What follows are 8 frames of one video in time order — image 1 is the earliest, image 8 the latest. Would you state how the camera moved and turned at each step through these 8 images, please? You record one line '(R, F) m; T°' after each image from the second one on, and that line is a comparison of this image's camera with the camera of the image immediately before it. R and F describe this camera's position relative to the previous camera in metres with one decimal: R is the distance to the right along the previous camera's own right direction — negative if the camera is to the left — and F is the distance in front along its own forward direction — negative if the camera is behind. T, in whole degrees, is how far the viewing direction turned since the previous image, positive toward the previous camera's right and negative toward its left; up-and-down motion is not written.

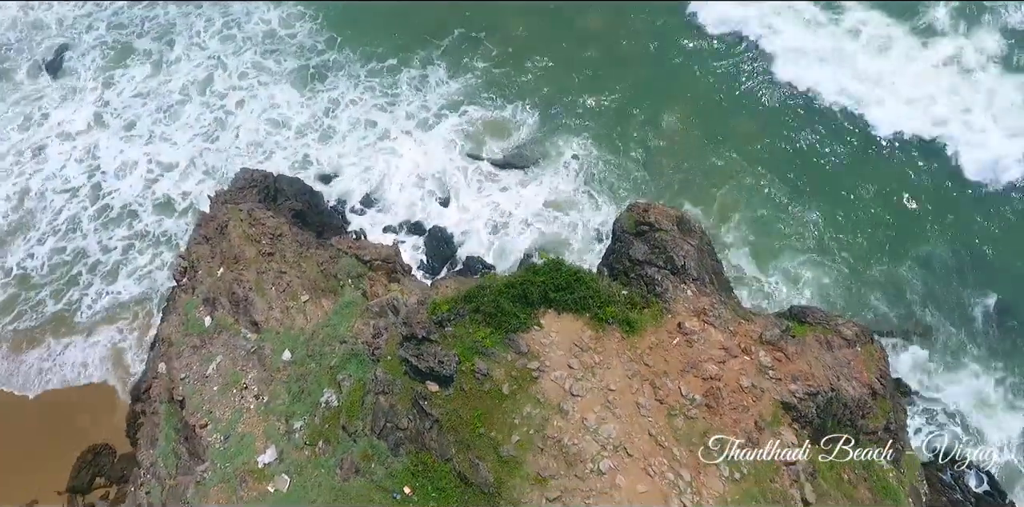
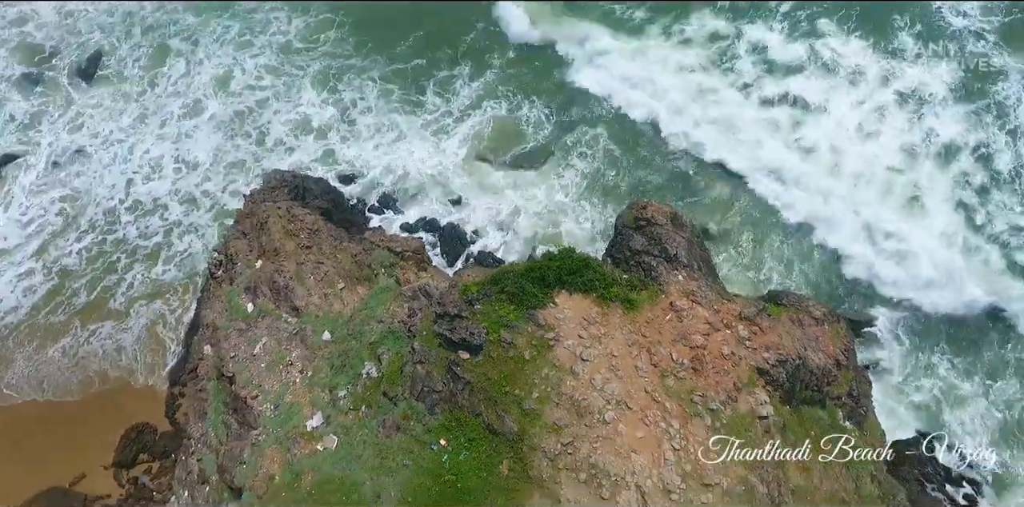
(-0.3, -1.5) m; 0°
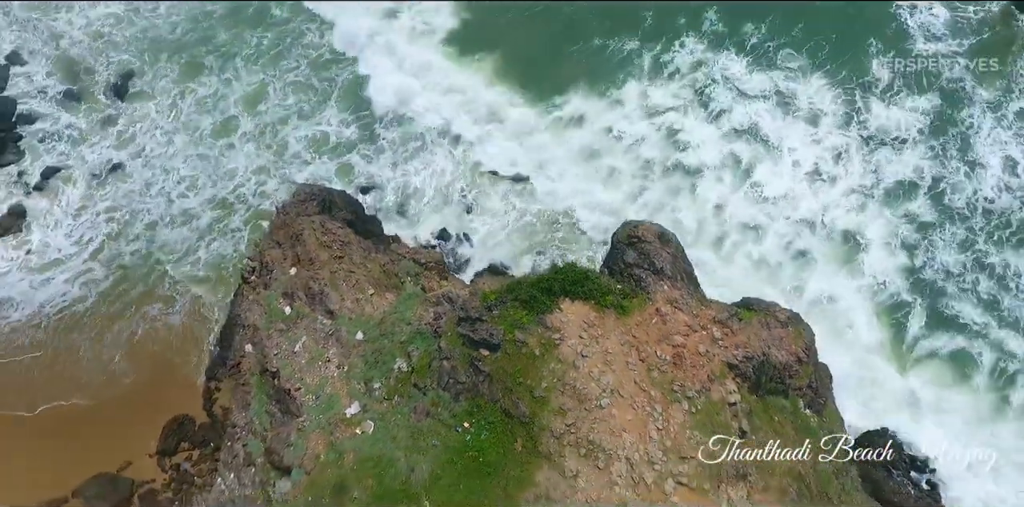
(-0.2, -1.9) m; 0°
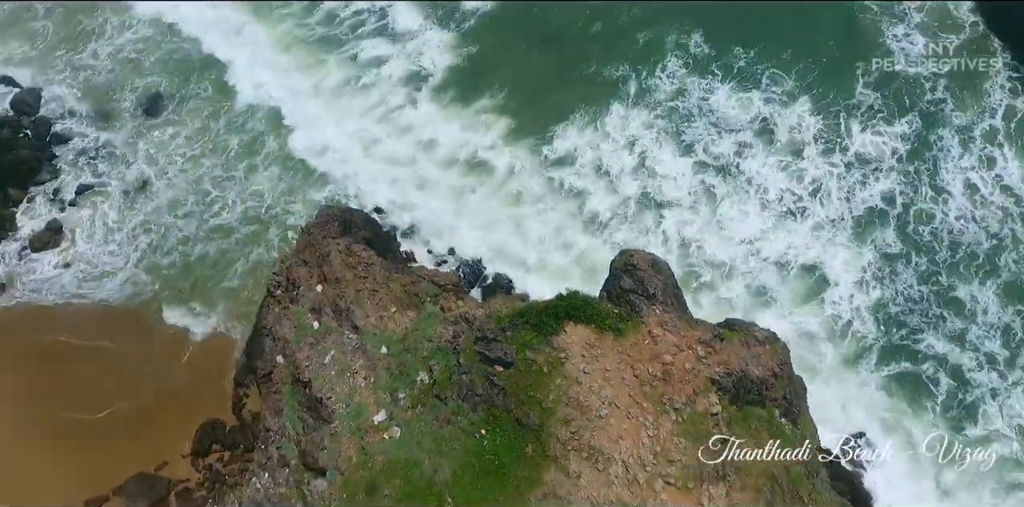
(-0.2, -1.7) m; 0°
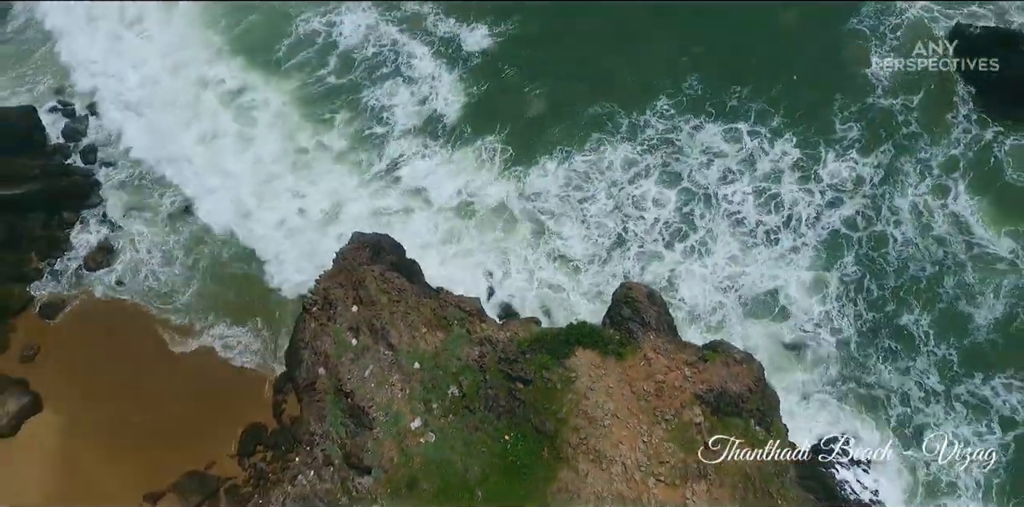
(-0.4, -2.7) m; 0°
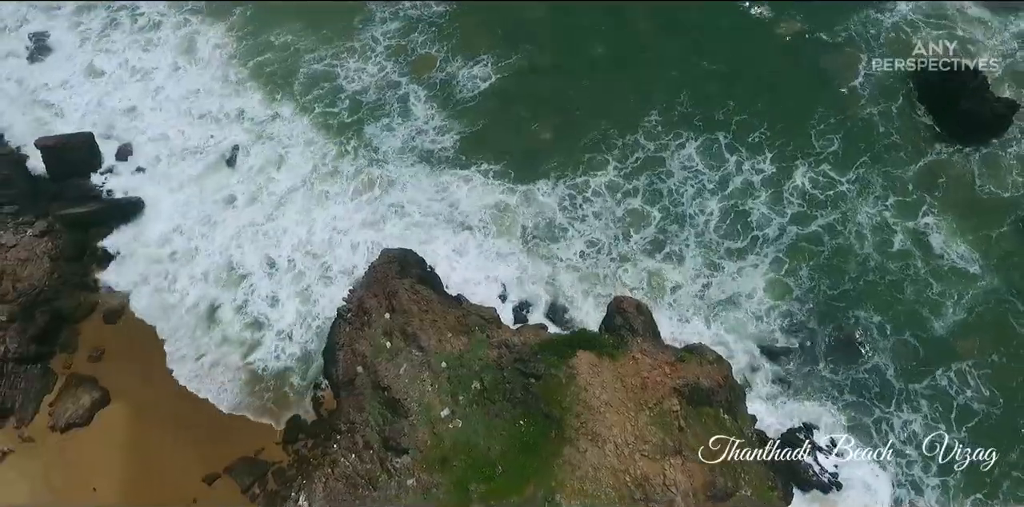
(-0.4, -3.7) m; 0°
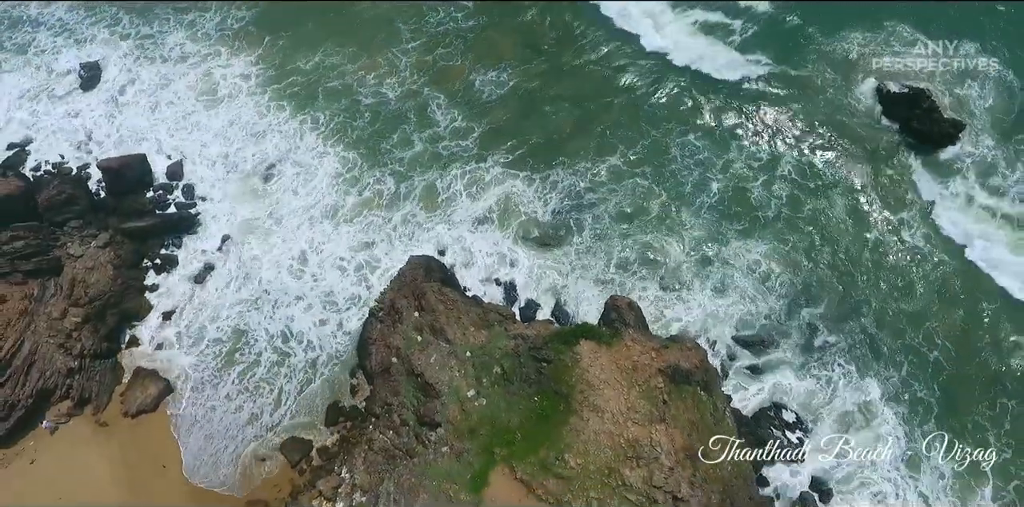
(-0.6, -4.5) m; 0°
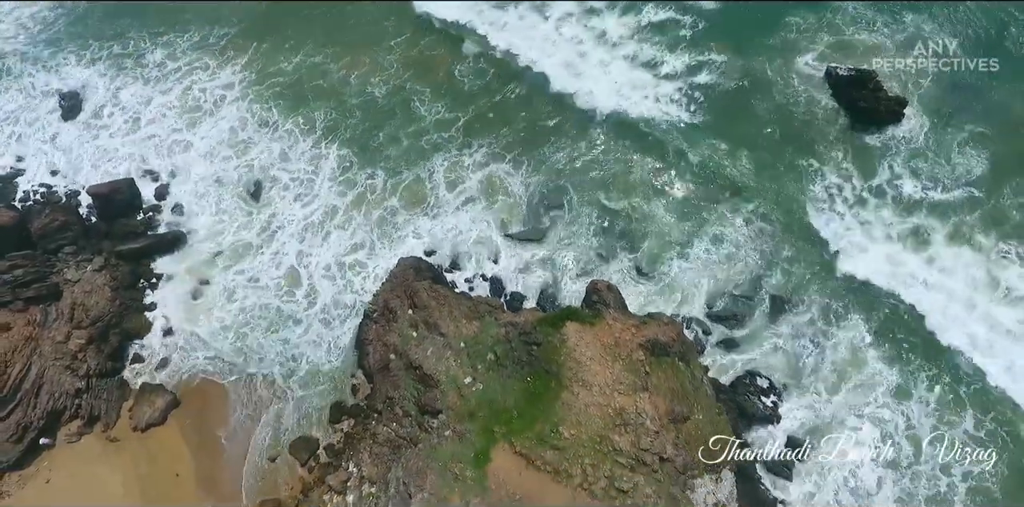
(-0.3, -2.0) m; +2°
